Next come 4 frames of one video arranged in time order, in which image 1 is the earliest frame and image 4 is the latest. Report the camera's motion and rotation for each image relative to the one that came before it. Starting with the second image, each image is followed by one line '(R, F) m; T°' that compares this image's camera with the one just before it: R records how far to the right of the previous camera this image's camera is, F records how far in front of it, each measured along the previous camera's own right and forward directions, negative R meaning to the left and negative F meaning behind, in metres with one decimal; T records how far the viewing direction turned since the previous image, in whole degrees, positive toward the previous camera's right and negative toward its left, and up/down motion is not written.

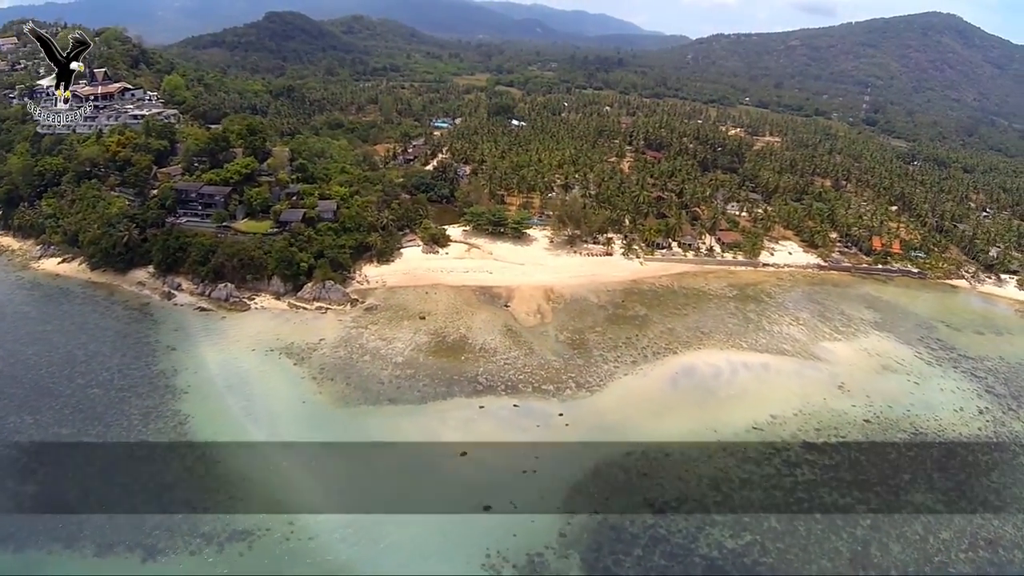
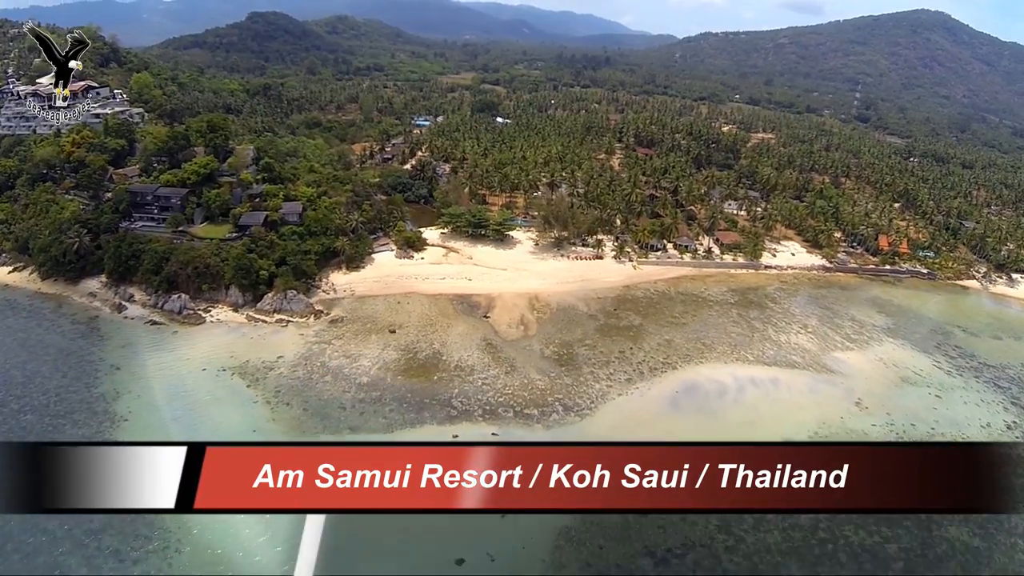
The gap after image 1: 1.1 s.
(+0.8, +3.9) m; +1°
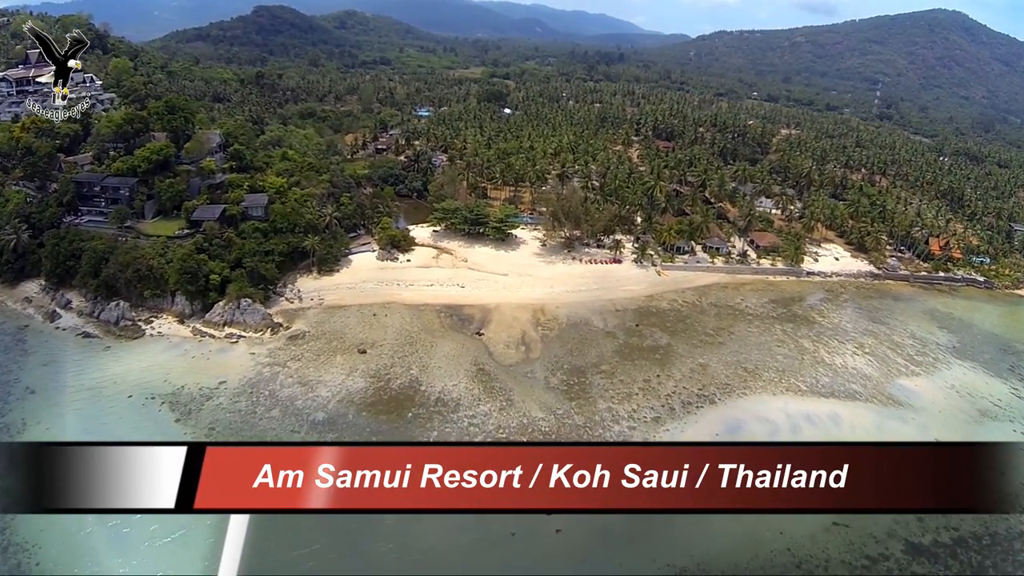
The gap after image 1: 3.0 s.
(+0.4, +6.6) m; -1°
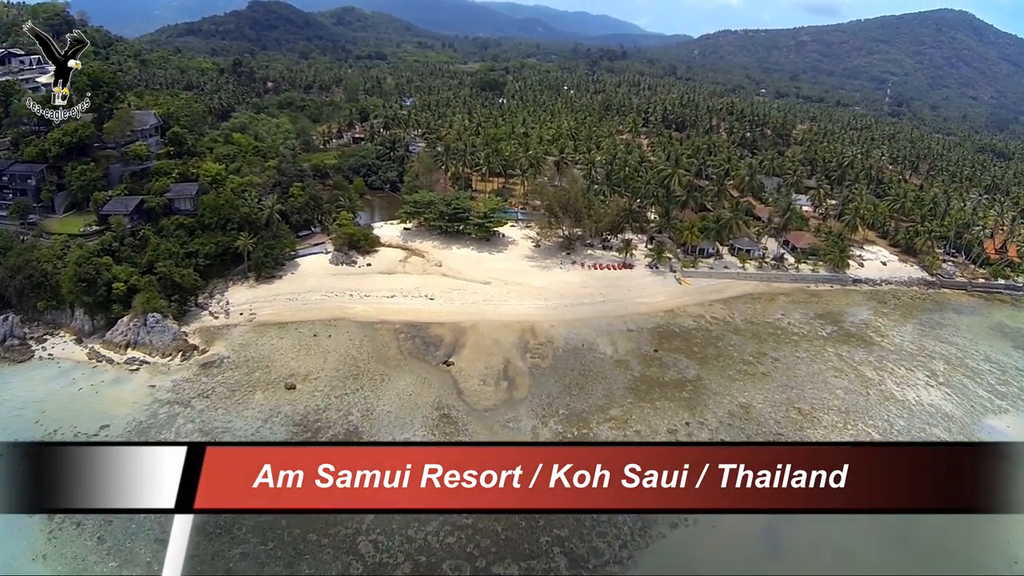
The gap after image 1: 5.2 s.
(+0.8, +7.0) m; 0°
